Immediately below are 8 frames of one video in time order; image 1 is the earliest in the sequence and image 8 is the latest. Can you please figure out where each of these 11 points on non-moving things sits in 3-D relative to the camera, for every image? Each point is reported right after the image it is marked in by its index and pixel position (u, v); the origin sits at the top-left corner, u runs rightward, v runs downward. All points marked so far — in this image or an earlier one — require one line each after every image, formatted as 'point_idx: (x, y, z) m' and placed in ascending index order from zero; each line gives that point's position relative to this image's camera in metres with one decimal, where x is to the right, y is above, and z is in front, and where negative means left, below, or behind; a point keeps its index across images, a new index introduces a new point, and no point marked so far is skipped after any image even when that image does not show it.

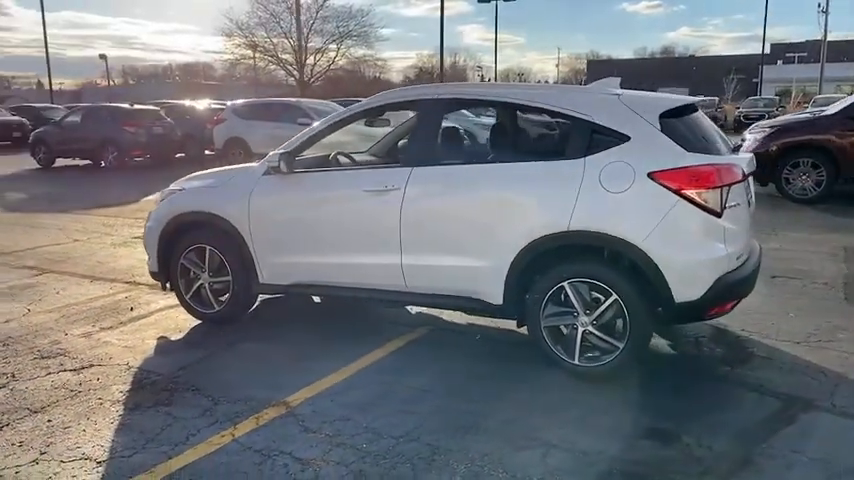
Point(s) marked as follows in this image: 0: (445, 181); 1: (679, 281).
0: (+0.1, +0.4, +4.6) m
1: (+1.4, -0.2, +4.0) m
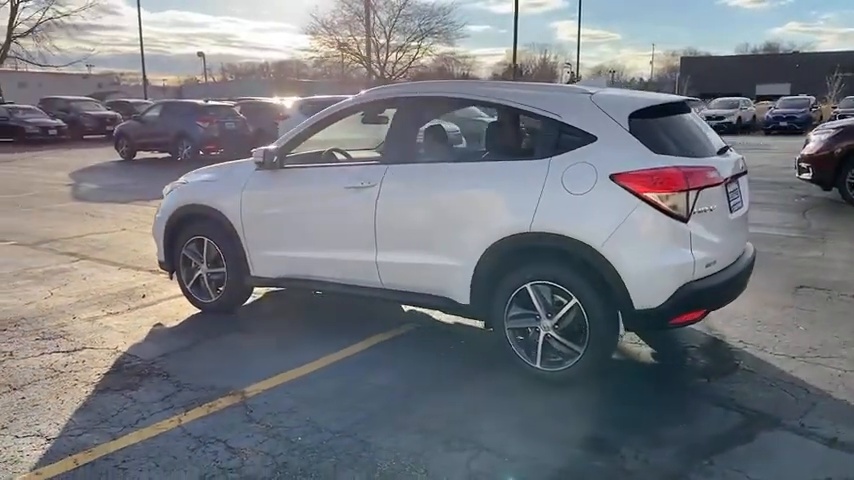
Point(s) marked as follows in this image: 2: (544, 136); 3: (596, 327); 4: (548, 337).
0: (-0.1, +0.4, +4.6) m
1: (+1.1, -0.2, +3.9) m
2: (+0.6, +0.6, +4.2) m
3: (+0.9, -0.5, +4.0) m
4: (+0.7, -0.5, +4.2) m
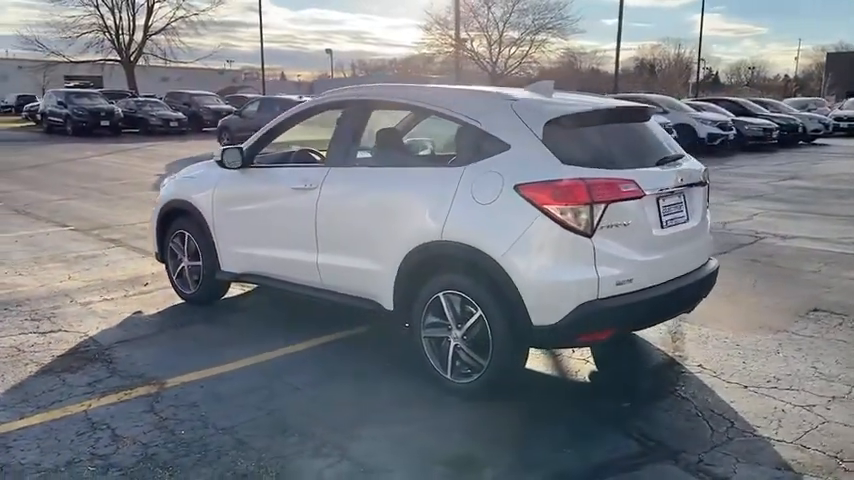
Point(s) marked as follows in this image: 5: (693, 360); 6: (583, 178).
0: (-0.5, +0.4, +4.6) m
1: (+0.5, -0.3, +3.7) m
2: (+0.2, +0.6, +4.1) m
3: (+0.4, -0.5, +3.9) m
4: (+0.2, -0.6, +4.1) m
5: (+1.7, -0.8, +4.8) m
6: (+0.8, +0.3, +3.7) m
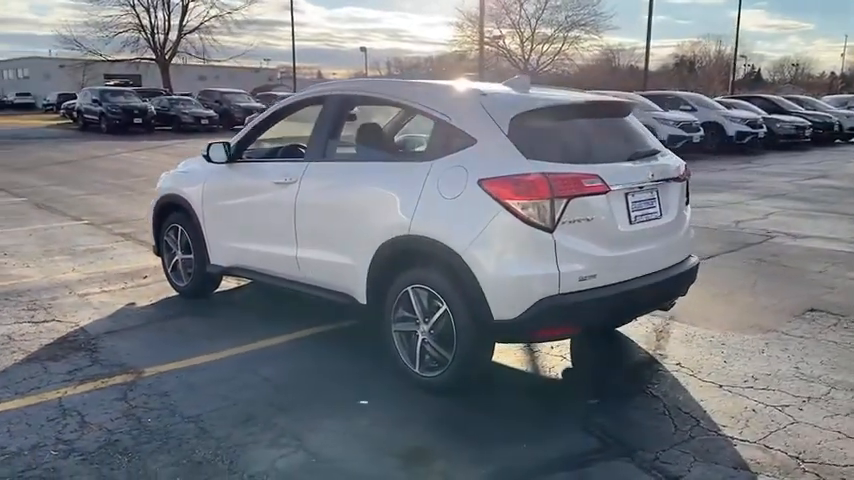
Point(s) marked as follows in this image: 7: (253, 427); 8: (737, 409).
0: (-0.6, +0.4, +4.6) m
1: (+0.4, -0.3, +3.7) m
2: (0.0, +0.6, +4.2) m
3: (+0.2, -0.5, +3.9) m
4: (0.0, -0.6, +4.1) m
5: (+1.6, -0.8, +4.7) m
6: (+0.6, +0.3, +3.7) m
7: (-0.9, -0.9, +3.7) m
8: (+1.6, -0.9, +3.9) m
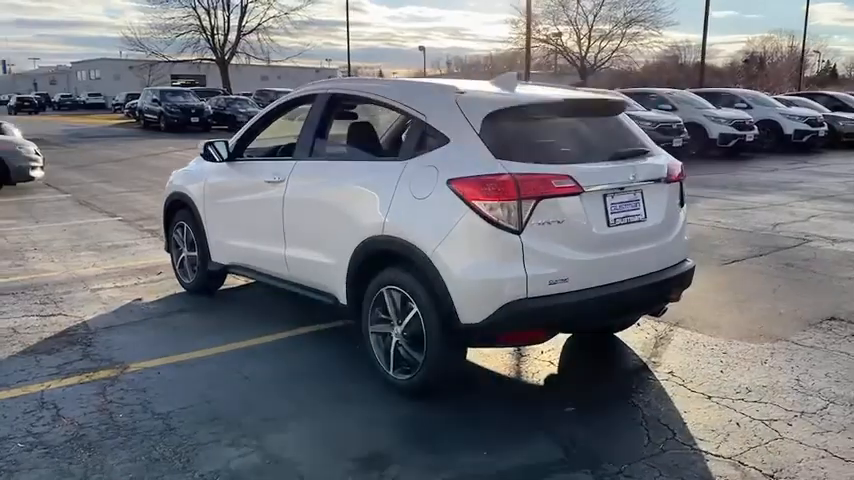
0: (-0.7, +0.4, +4.6) m
1: (+0.2, -0.3, +3.6) m
2: (-0.1, +0.6, +4.1) m
3: (0.0, -0.5, +3.8) m
4: (-0.2, -0.6, +4.0) m
5: (+1.5, -0.8, +4.5) m
6: (+0.4, +0.3, +3.6) m
7: (-1.1, -0.9, +3.7) m
8: (+1.5, -0.9, +3.7) m
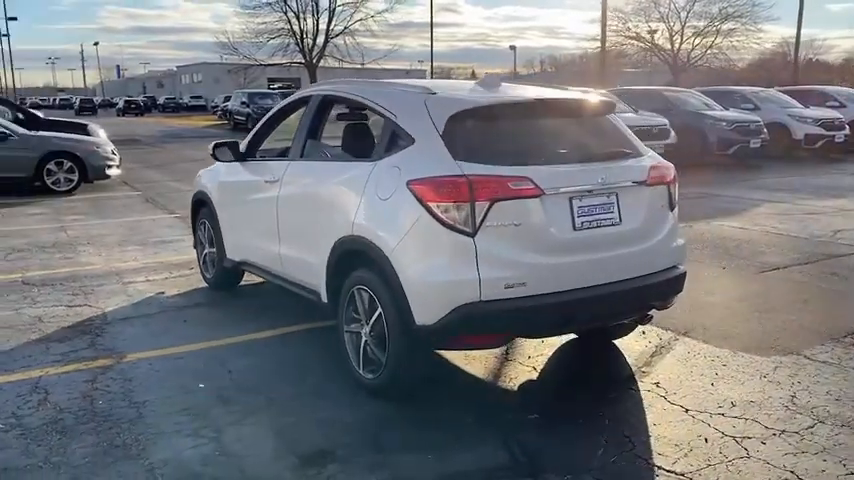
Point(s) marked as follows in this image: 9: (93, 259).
0: (-0.8, +0.4, +4.7) m
1: (0.0, -0.3, +3.6) m
2: (-0.2, +0.6, +4.1) m
3: (-0.2, -0.5, +3.8) m
4: (-0.3, -0.6, +4.1) m
5: (+1.3, -0.8, +4.4) m
6: (+0.2, +0.3, +3.5) m
7: (-1.3, -0.9, +3.8) m
8: (+1.3, -1.0, +3.6) m
9: (-3.5, -0.2, +7.7) m
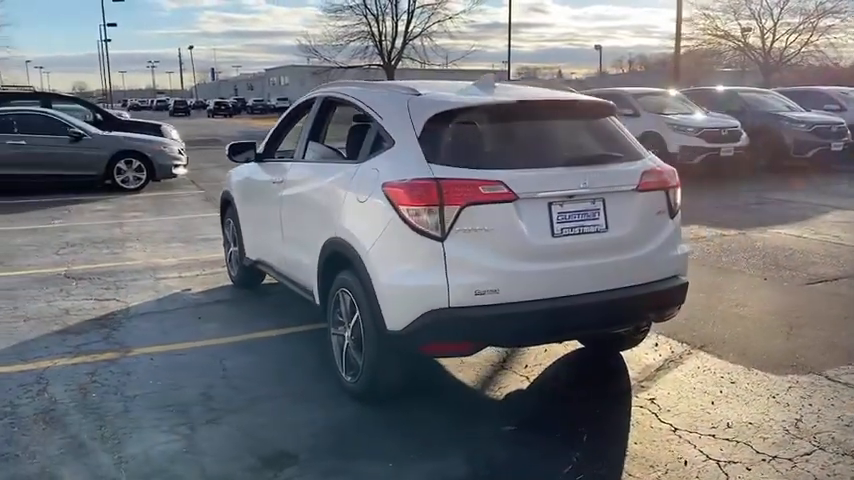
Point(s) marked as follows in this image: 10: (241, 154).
0: (-0.8, +0.4, +4.7) m
1: (-0.2, -0.3, +3.6) m
2: (-0.3, +0.6, +4.1) m
3: (-0.3, -0.5, +3.8) m
4: (-0.4, -0.6, +4.0) m
5: (+1.3, -0.9, +4.1) m
6: (+0.1, +0.3, +3.5) m
7: (-1.4, -0.9, +3.9) m
8: (+1.1, -1.0, +3.4) m
9: (-3.2, -0.2, +8.0) m
10: (-1.5, +0.7, +5.9) m
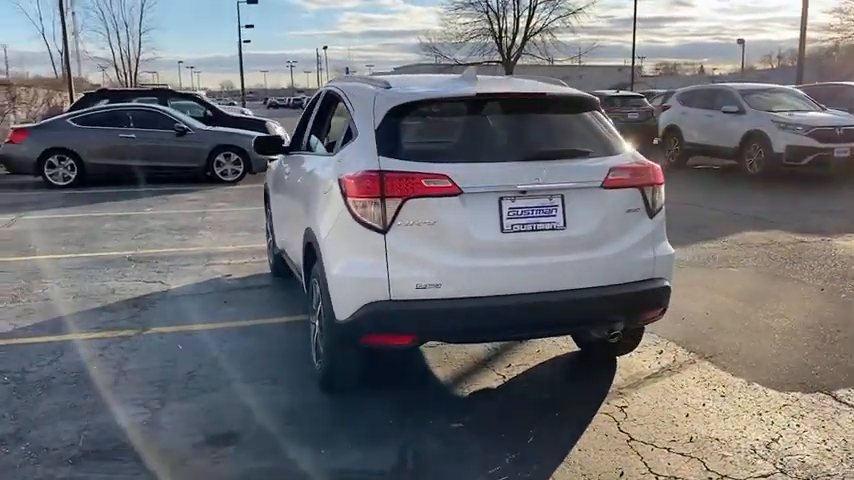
0: (-0.8, +0.5, +4.8) m
1: (-0.4, -0.3, +3.6) m
2: (-0.4, +0.6, +4.1) m
3: (-0.5, -0.5, +3.8) m
4: (-0.6, -0.5, +4.1) m
5: (+1.1, -0.9, +3.9) m
6: (-0.2, +0.3, +3.5) m
7: (-1.6, -0.8, +4.2) m
8: (+0.8, -1.0, +3.2) m
9: (-2.6, 0.0, +8.5) m
10: (-1.3, +0.8, +6.1) m
